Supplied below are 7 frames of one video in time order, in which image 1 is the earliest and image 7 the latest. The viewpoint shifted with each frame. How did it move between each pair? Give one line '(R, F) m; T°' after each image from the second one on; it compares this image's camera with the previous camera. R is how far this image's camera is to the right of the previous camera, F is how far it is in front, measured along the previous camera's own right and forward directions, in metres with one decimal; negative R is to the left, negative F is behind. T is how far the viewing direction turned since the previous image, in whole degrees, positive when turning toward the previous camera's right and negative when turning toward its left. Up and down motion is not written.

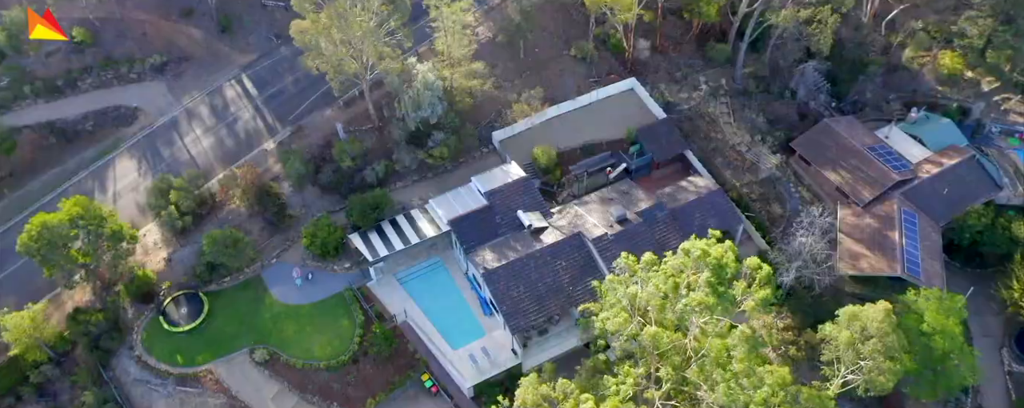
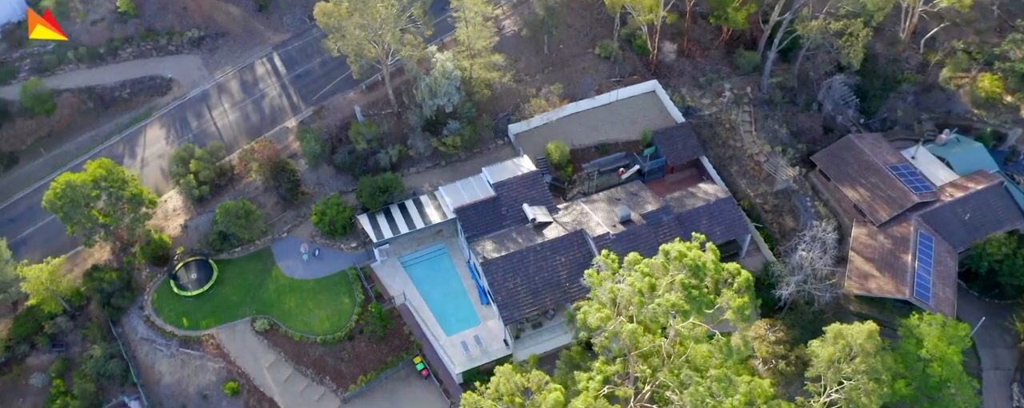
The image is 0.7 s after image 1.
(+2.6, -0.2) m; -3°
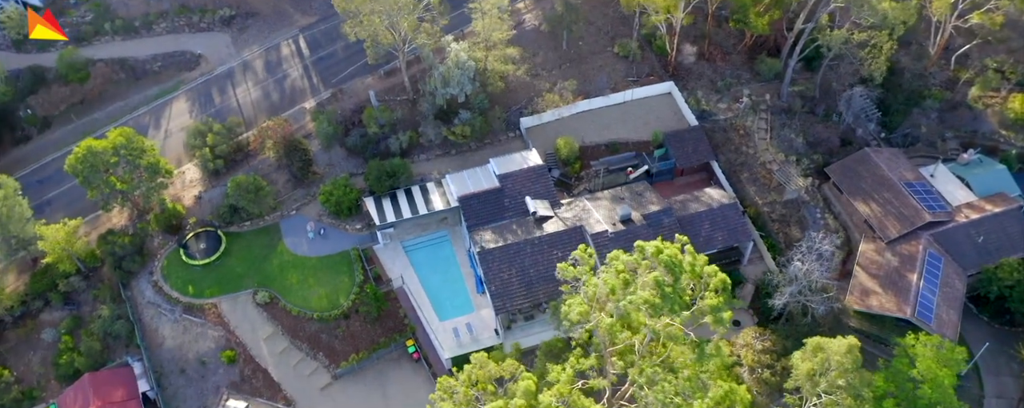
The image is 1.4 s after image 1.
(+2.4, -0.2) m; -3°
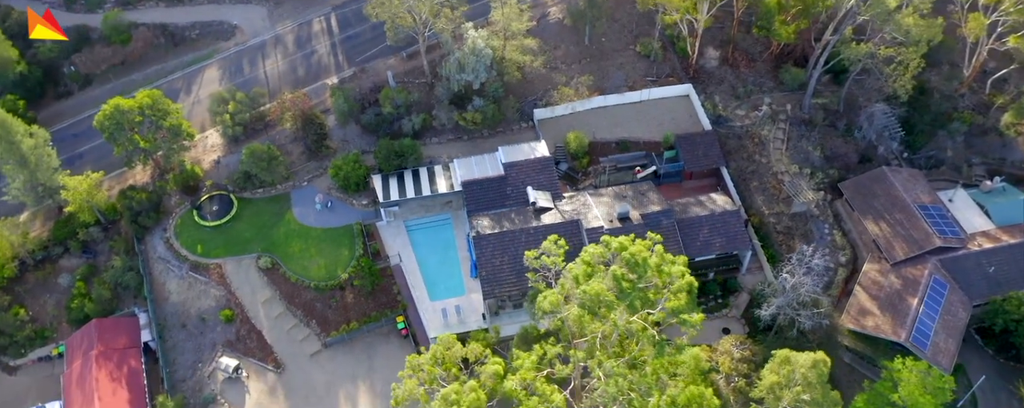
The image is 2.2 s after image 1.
(+3.1, -0.4) m; -4°
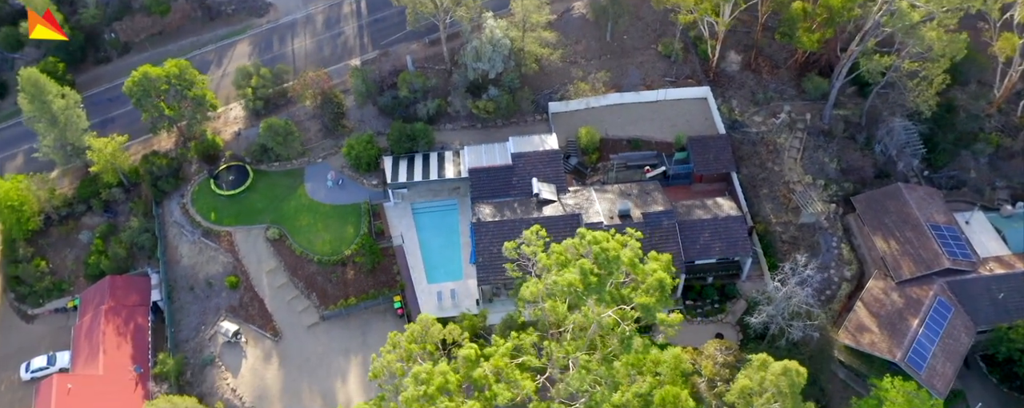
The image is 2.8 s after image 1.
(+2.6, -0.4) m; -3°
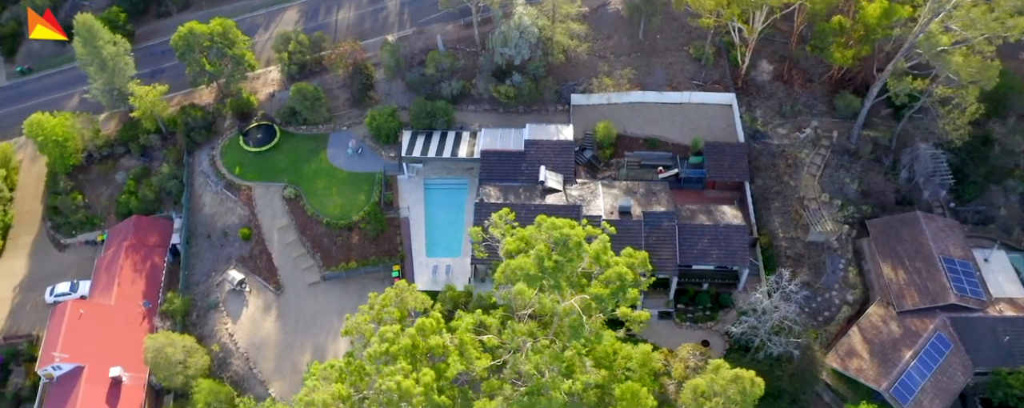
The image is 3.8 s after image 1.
(+3.9, -0.7) m; -5°
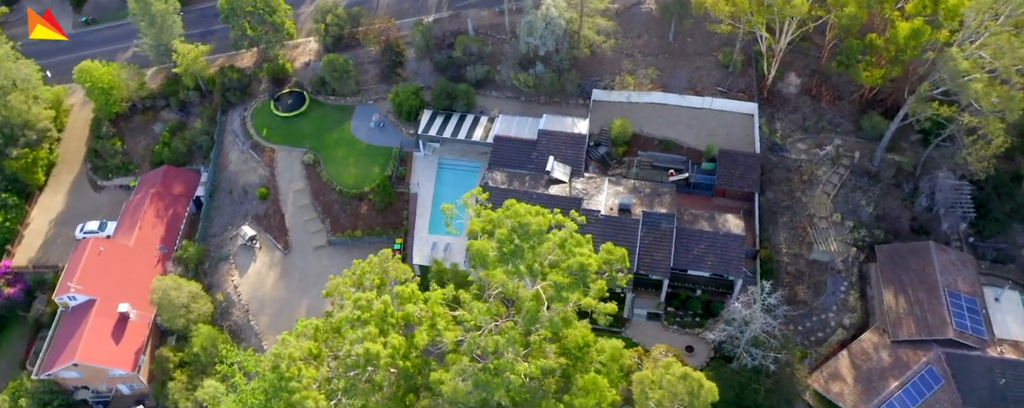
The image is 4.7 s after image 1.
(+3.8, -0.8) m; -4°
